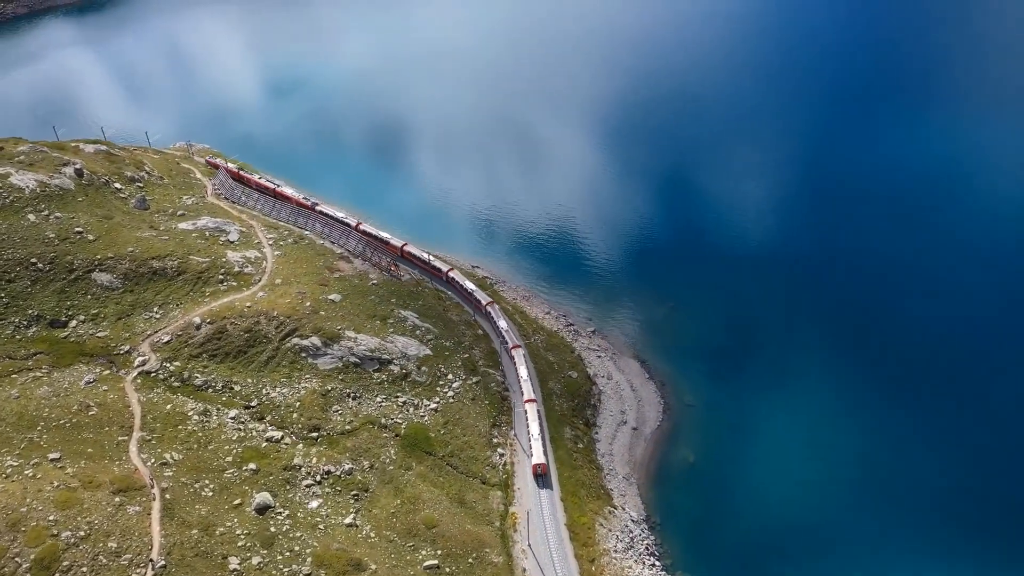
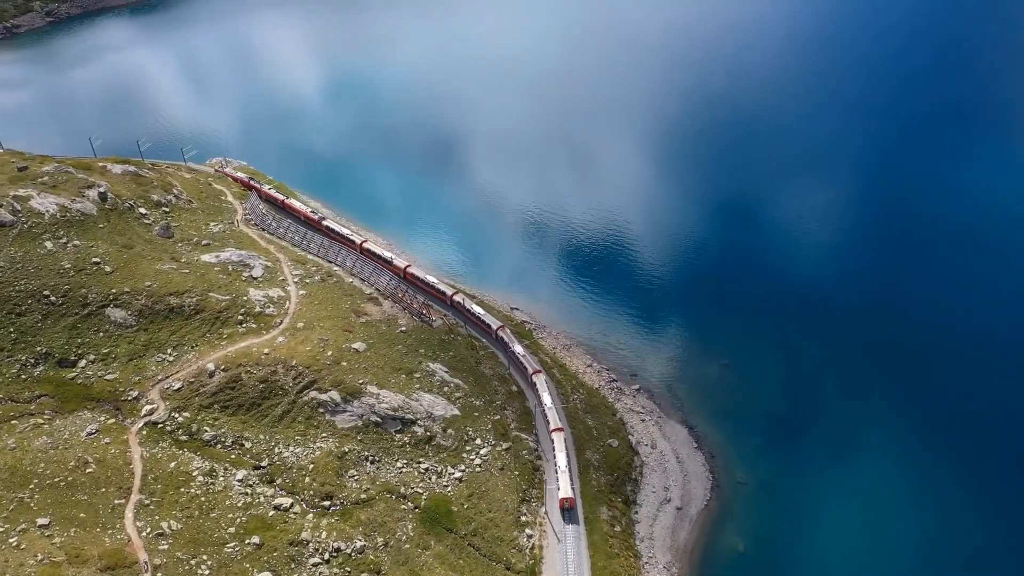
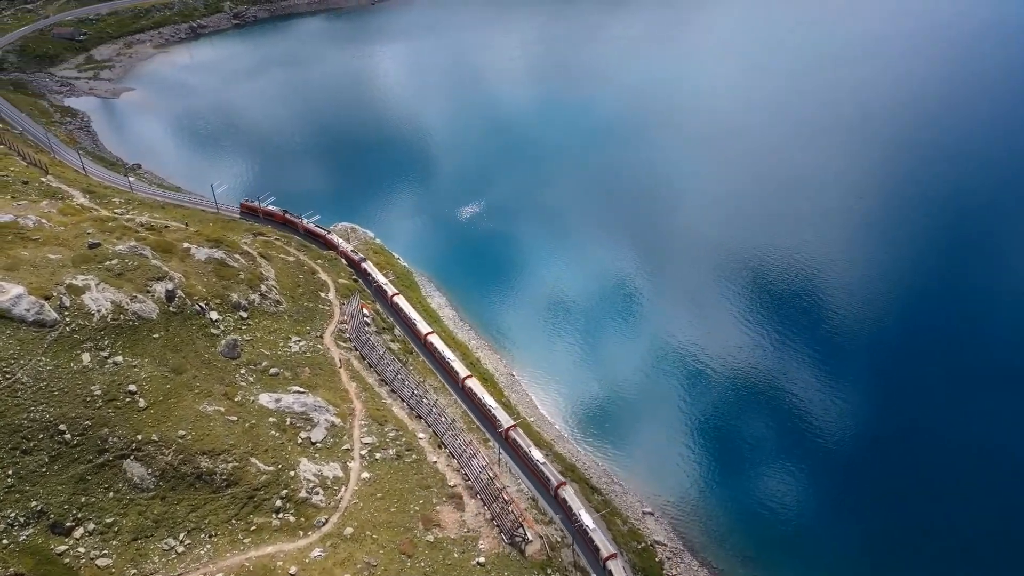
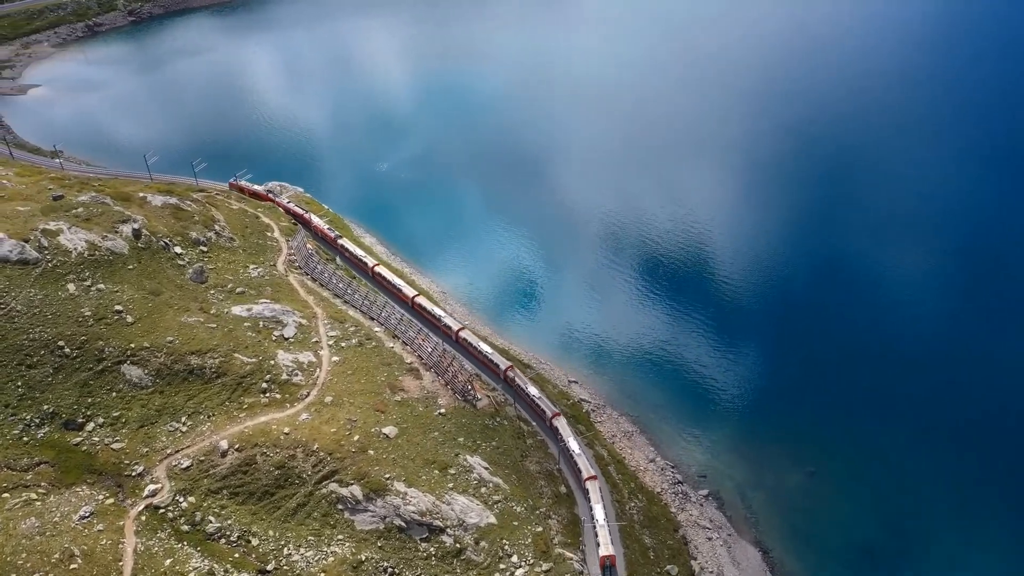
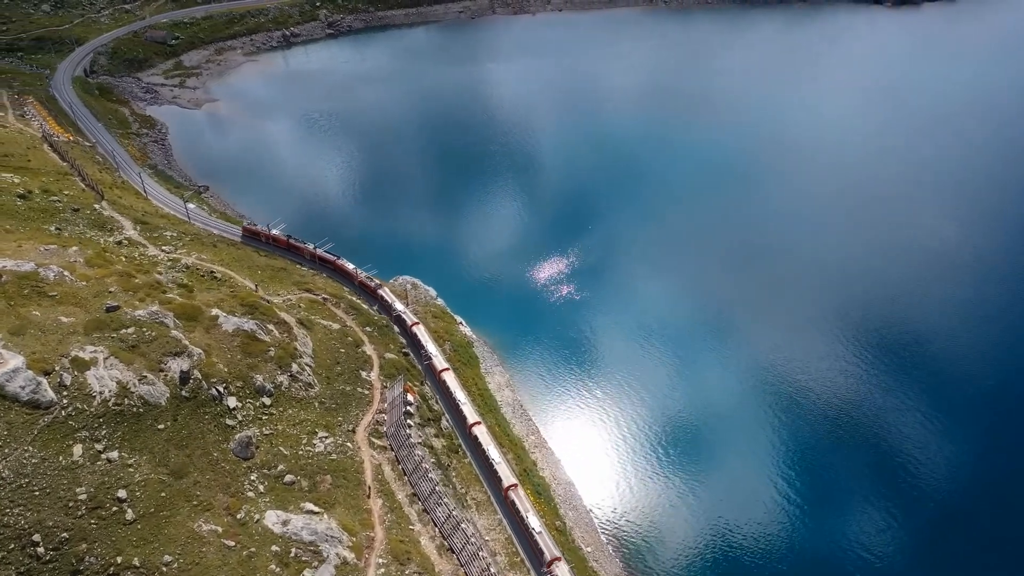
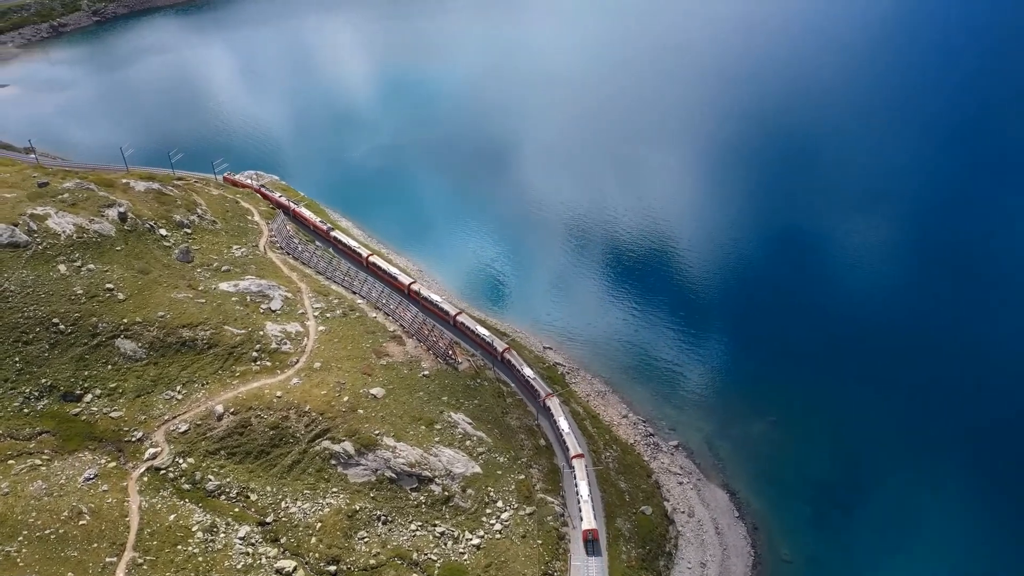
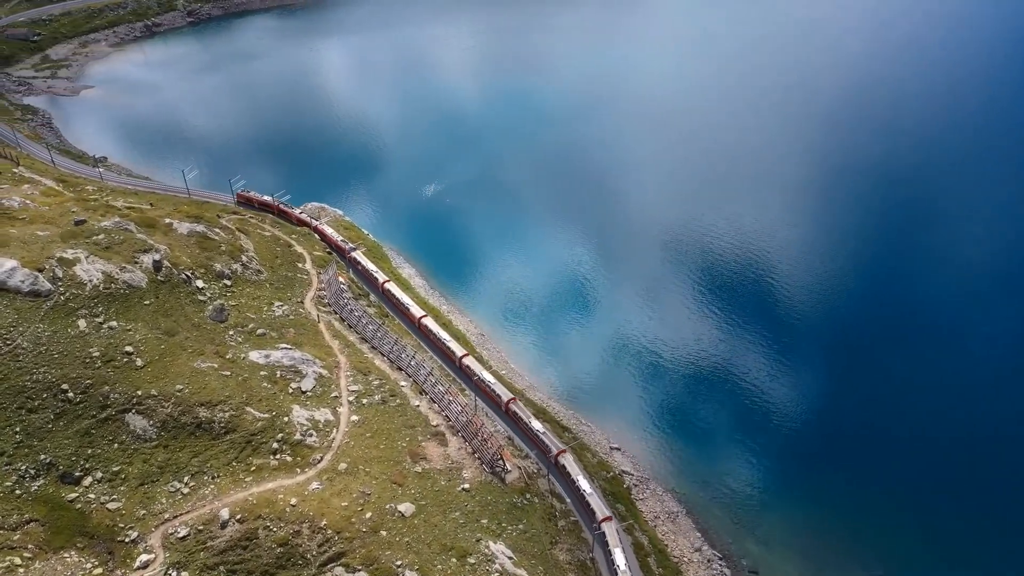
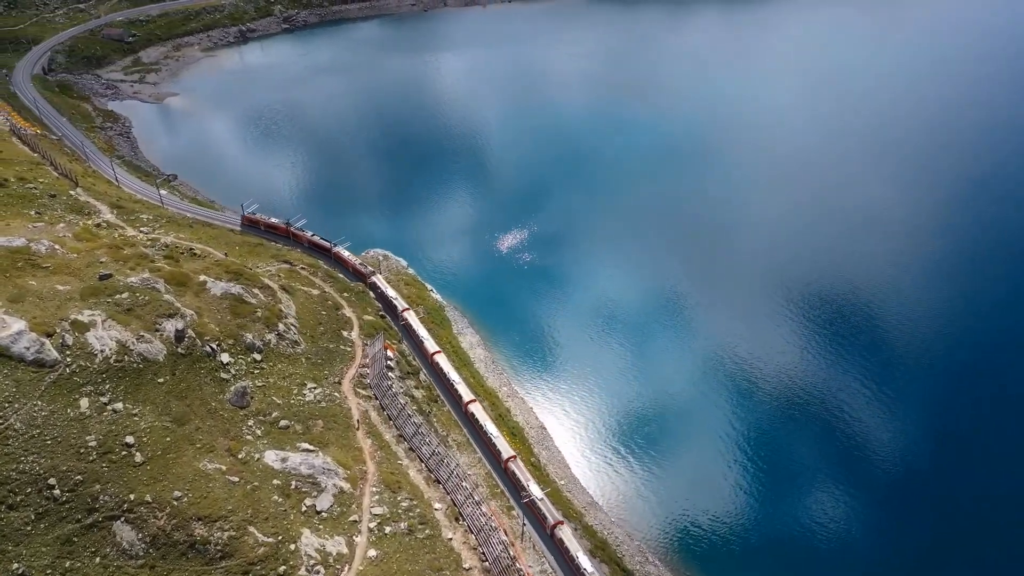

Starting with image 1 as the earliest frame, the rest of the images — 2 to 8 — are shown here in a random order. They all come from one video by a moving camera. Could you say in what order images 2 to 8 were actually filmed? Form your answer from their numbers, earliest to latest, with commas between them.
2, 6, 4, 7, 3, 8, 5
